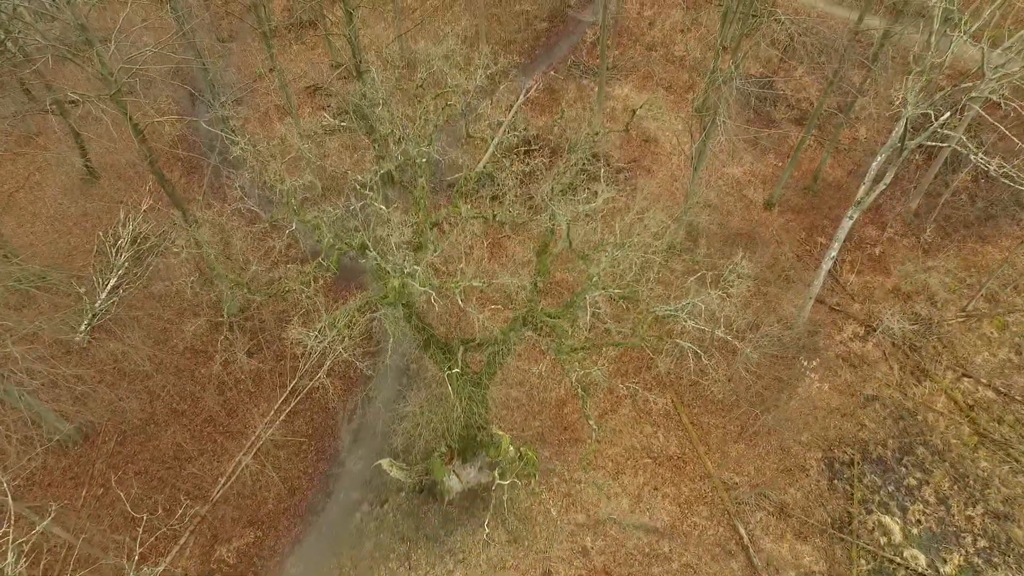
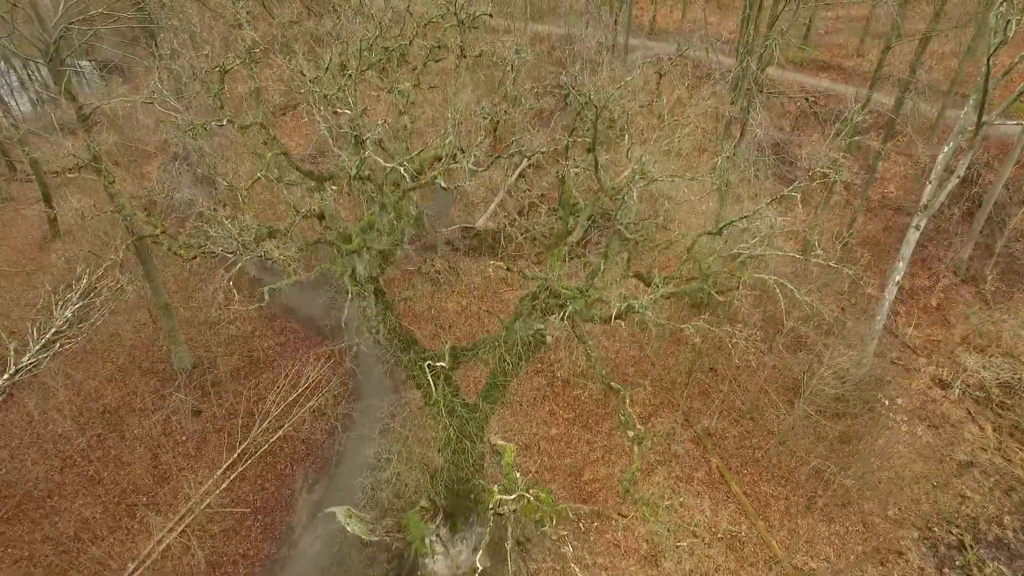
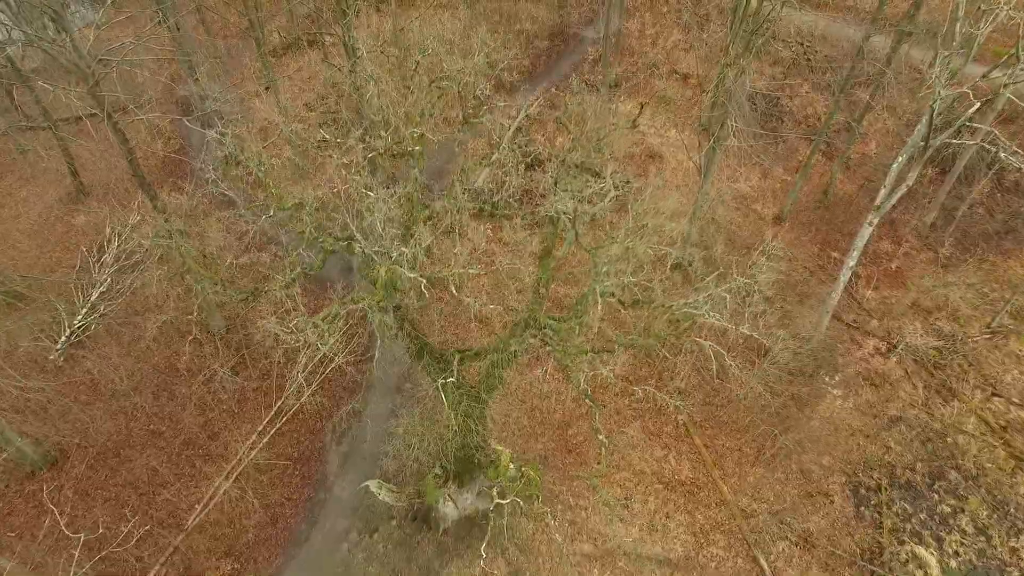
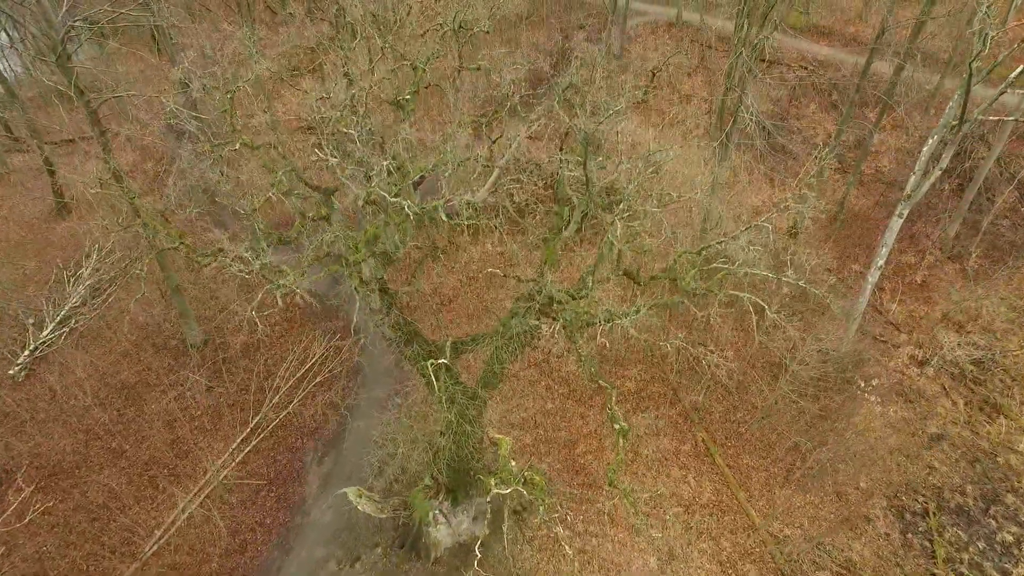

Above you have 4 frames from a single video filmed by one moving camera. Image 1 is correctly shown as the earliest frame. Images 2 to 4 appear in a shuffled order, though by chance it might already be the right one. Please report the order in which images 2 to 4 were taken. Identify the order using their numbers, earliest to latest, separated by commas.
3, 4, 2
